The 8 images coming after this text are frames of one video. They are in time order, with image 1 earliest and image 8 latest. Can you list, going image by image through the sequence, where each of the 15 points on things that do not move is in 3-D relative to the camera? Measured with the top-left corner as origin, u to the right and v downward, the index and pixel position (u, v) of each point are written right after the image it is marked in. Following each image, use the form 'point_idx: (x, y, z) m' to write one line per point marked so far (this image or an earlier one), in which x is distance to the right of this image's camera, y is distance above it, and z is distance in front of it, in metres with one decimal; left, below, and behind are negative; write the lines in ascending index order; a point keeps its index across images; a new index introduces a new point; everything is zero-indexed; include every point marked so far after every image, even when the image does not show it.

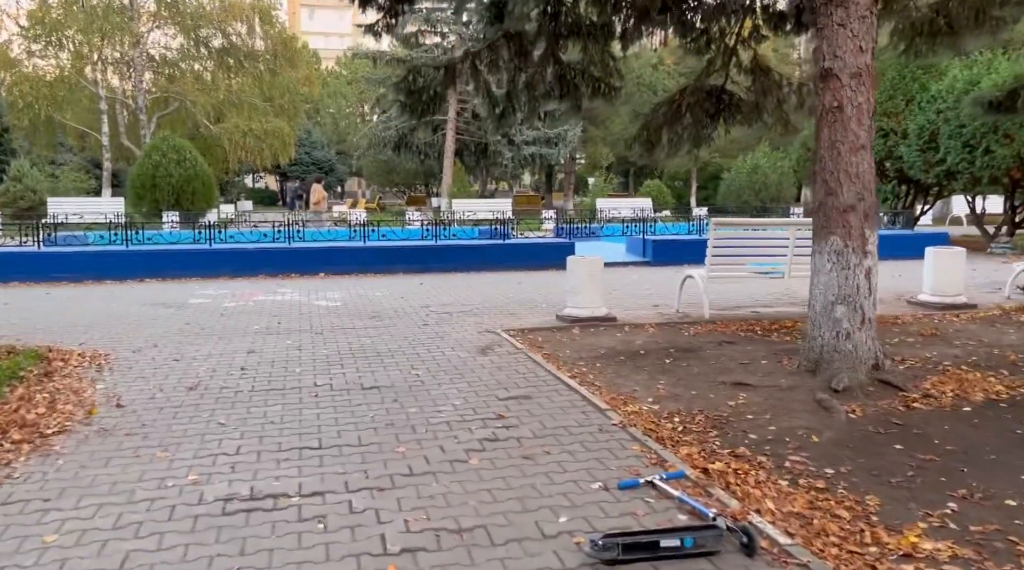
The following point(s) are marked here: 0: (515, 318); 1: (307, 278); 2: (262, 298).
0: (0.0, -0.4, +9.3) m
1: (-3.3, +0.1, +13.8) m
2: (-3.3, -0.2, +11.4) m
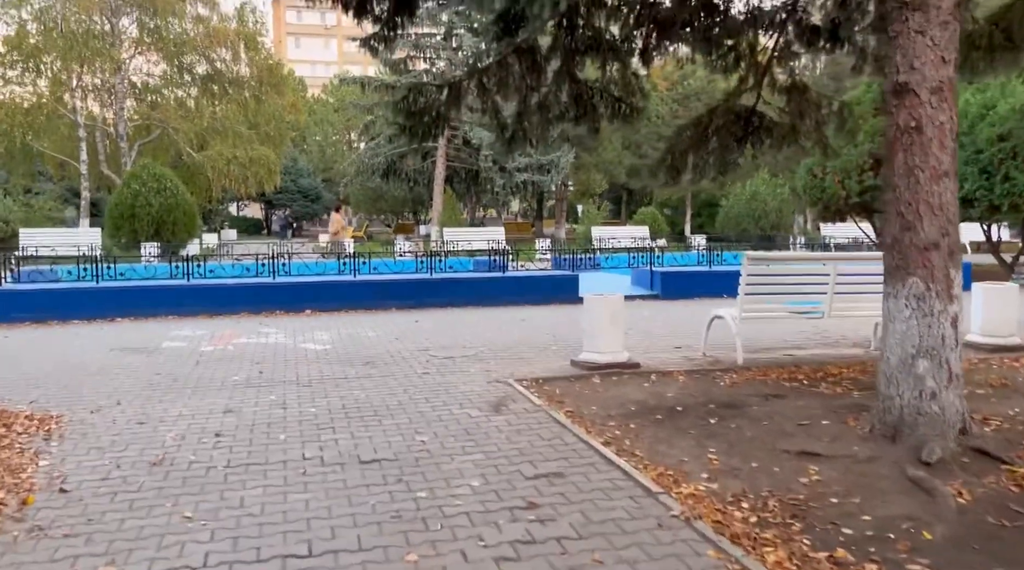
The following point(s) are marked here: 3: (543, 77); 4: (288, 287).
0: (+0.1, -0.8, +8.4) m
1: (-3.2, -0.5, +12.8) m
2: (-3.2, -0.7, +10.4) m
3: (+0.3, +1.9, +7.8) m
4: (-3.4, 0.0, +13.3) m
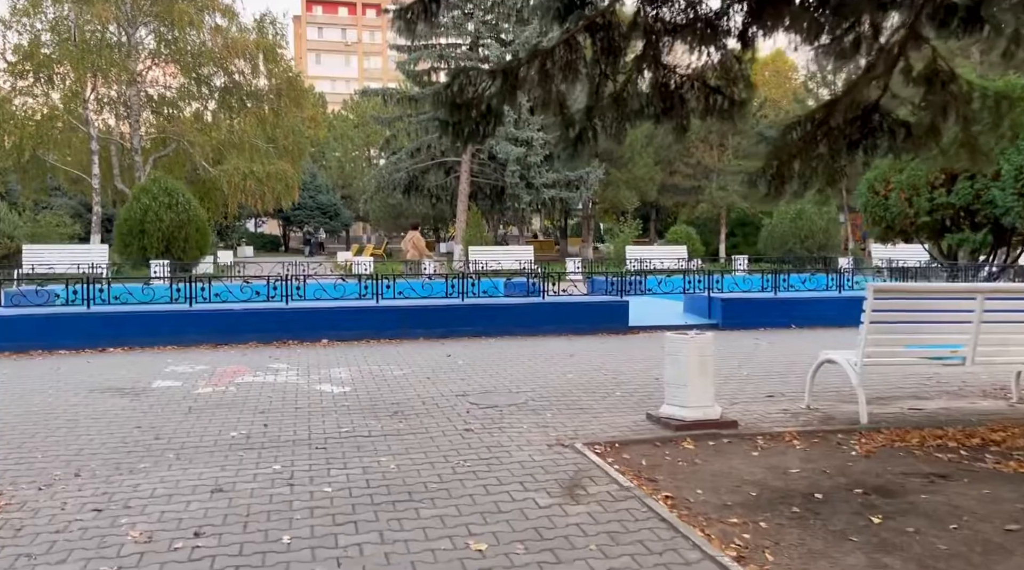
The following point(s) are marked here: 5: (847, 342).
0: (+0.6, -1.0, +6.8) m
1: (-2.7, -0.8, +11.3) m
2: (-2.7, -0.9, +8.8) m
3: (+0.8, +1.6, +6.2) m
4: (-2.8, -0.4, +11.7) m
5: (+4.4, -0.7, +11.5) m
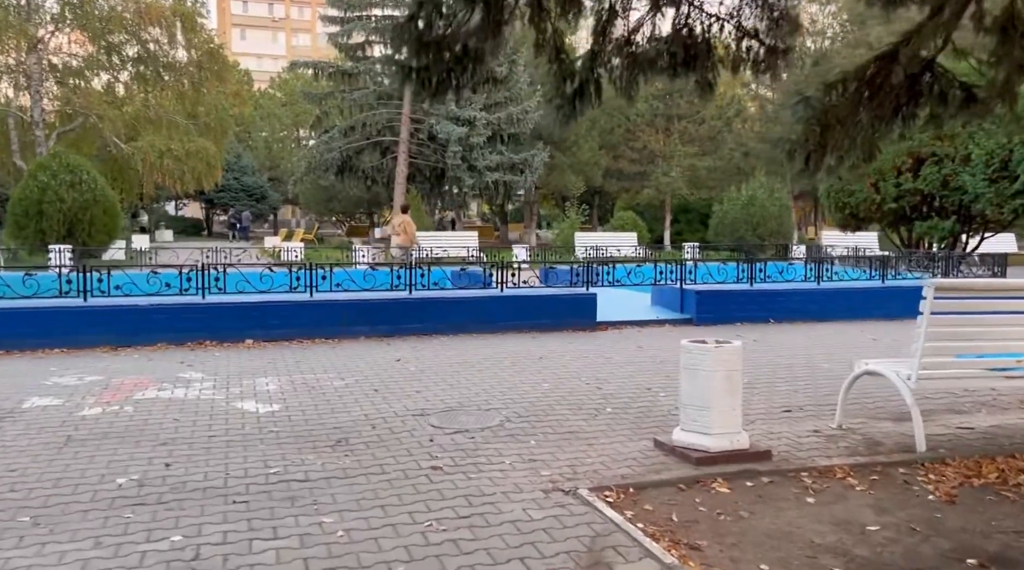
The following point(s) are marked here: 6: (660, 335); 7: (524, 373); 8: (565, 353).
0: (+0.5, -1.0, +5.4) m
1: (-3.2, -0.7, +9.7) m
2: (-3.0, -0.9, +7.2) m
3: (+0.7, +1.6, +4.8) m
4: (-3.3, -0.3, +10.1) m
5: (+3.9, -0.6, +10.5) m
6: (+1.8, -0.8, +10.8) m
7: (+0.1, -0.8, +8.0) m
8: (+0.5, -0.7, +9.1) m
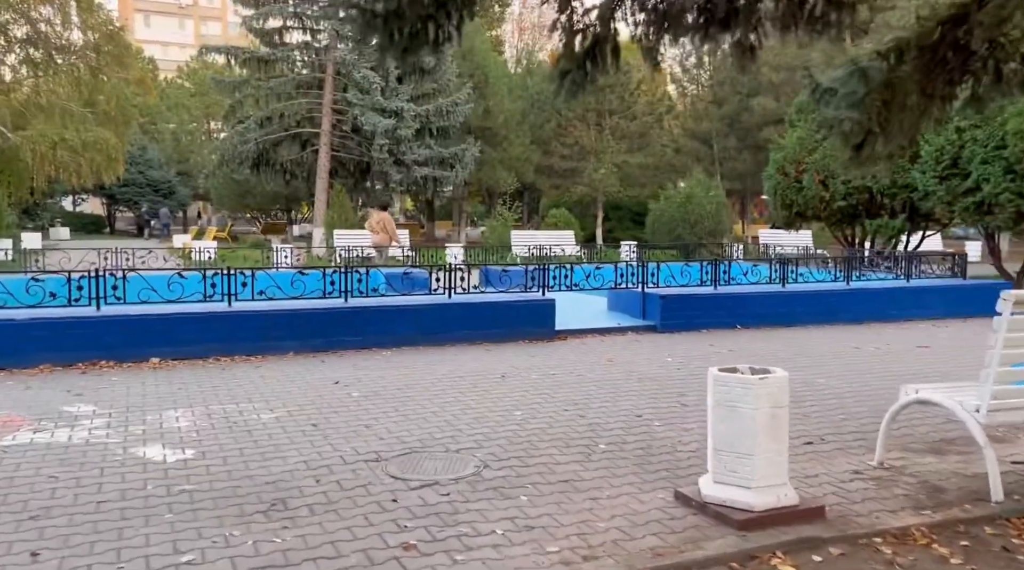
0: (+0.4, -1.1, +4.3) m
1: (-3.6, -0.8, +8.2) m
2: (-3.2, -1.0, +5.8) m
3: (+0.6, +1.5, +3.7) m
4: (-3.8, -0.4, +8.6) m
5: (+3.3, -0.7, +9.6) m
6: (+1.3, -0.9, +9.8) m
7: (-0.2, -0.9, +6.8) m
8: (+0.1, -0.8, +8.0) m
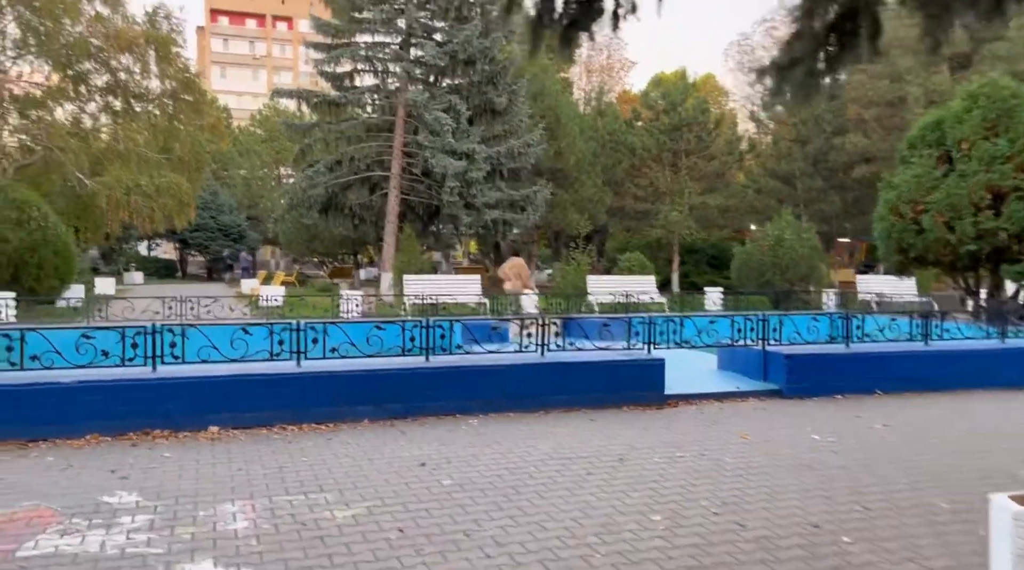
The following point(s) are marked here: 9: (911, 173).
0: (+1.0, -1.4, +2.9) m
1: (-2.7, -1.3, +7.1) m
2: (-2.4, -1.3, +4.6) m
3: (+1.3, +1.3, +2.5) m
4: (-2.9, -0.9, +7.5) m
5: (+4.3, -1.2, +8.0) m
6: (+2.3, -1.5, +8.4) m
7: (+0.6, -1.3, +5.5) m
8: (+1.0, -1.2, +6.6) m
9: (+7.2, +2.0, +15.8) m
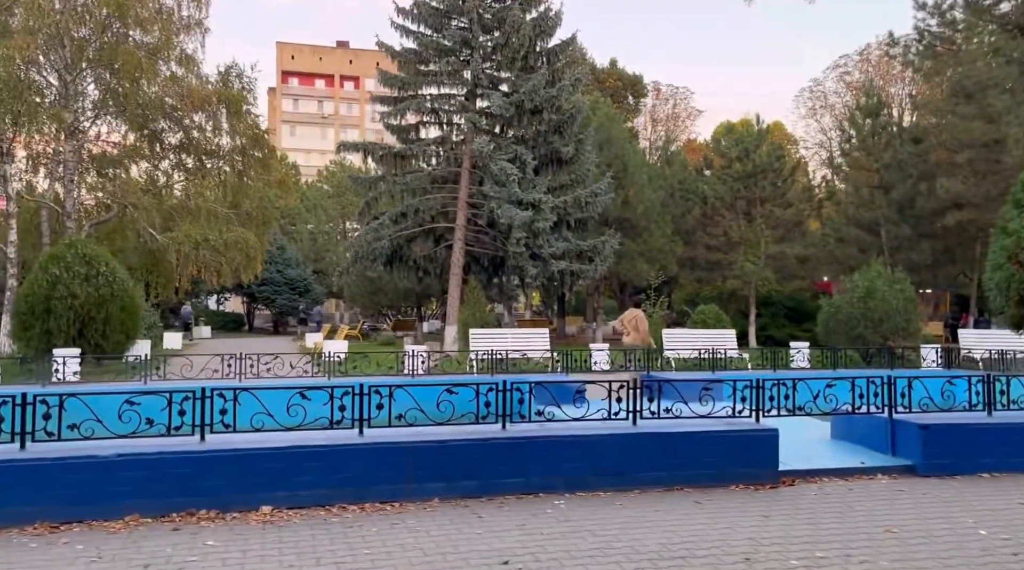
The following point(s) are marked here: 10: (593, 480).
0: (+1.4, -1.6, +1.7) m
1: (-2.0, -1.7, +6.1) m
2: (-1.9, -1.6, +3.7) m
3: (+1.6, +1.1, +1.4) m
4: (-2.1, -1.3, +6.6) m
5: (+5.1, -1.7, +6.6) m
6: (+3.0, -1.9, +7.1) m
7: (+1.2, -1.6, +4.3) m
8: (+1.7, -1.6, +5.4) m
9: (+8.5, +1.1, +14.3) m
10: (+0.7, -1.6, +7.4) m
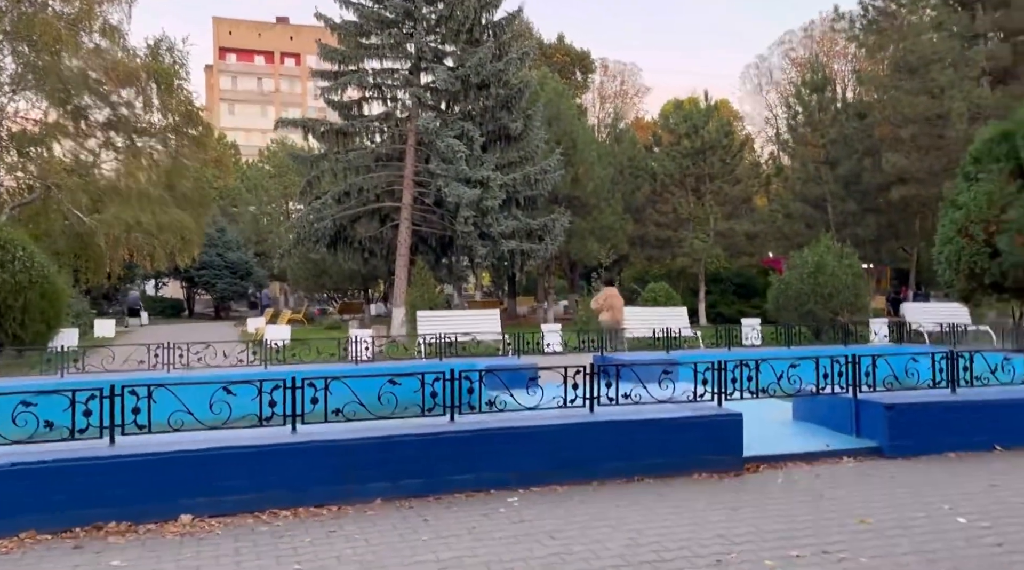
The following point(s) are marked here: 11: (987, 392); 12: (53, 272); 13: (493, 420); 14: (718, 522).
0: (+1.3, -1.5, +1.2) m
1: (-2.3, -1.6, +5.4) m
2: (-2.1, -1.6, +3.0) m
3: (+1.5, +1.2, +0.9) m
4: (-2.5, -1.2, +5.9) m
5: (+4.7, -1.5, +6.3) m
6: (+2.7, -1.8, +6.6) m
7: (+1.0, -1.5, +3.8) m
8: (+1.4, -1.5, +4.9) m
9: (+7.6, +1.6, +14.1) m
10: (+0.3, -1.5, +6.8) m
11: (+4.6, -1.0, +8.3) m
12: (-8.3, +0.2, +15.8) m
13: (-0.1, -1.1, +7.2) m
14: (+1.5, -1.6, +6.3) m
